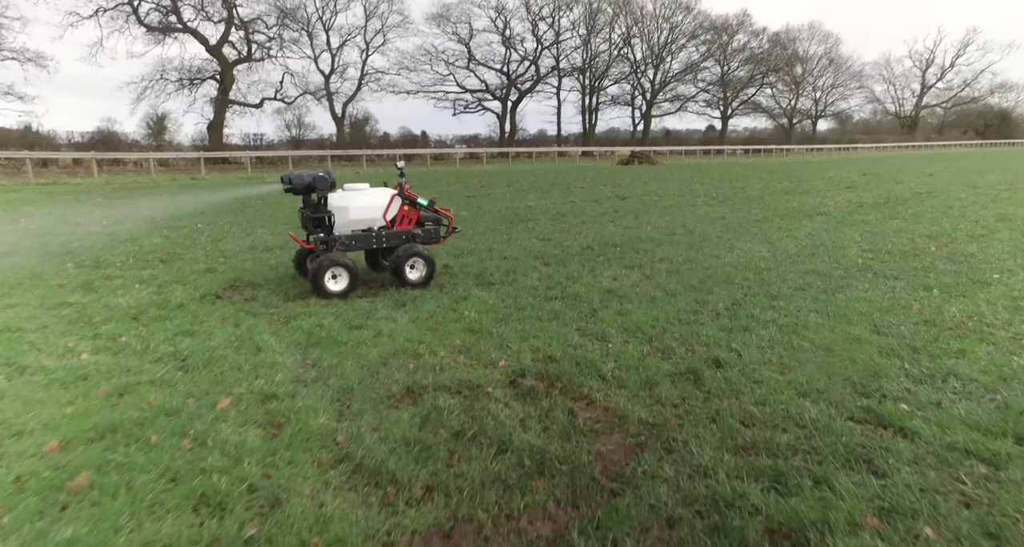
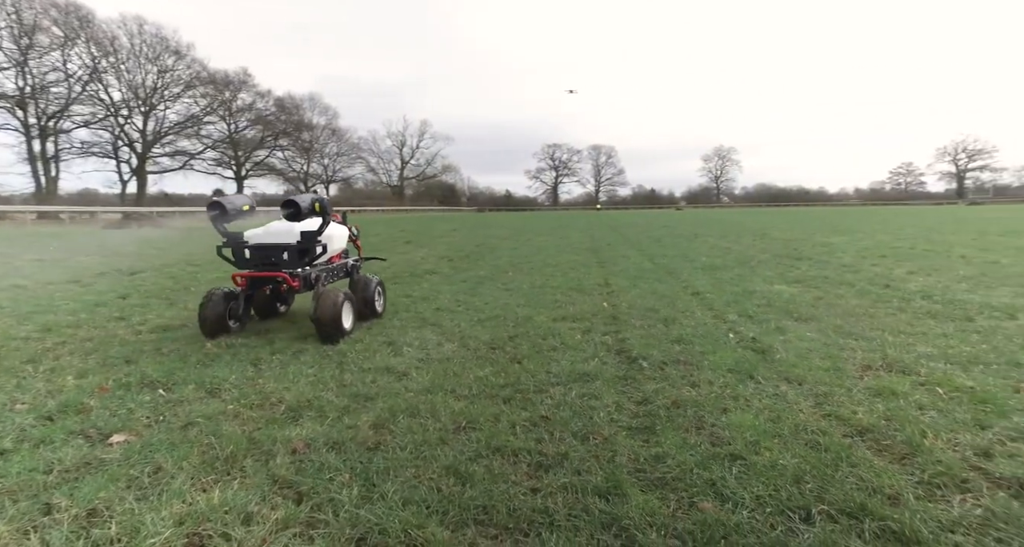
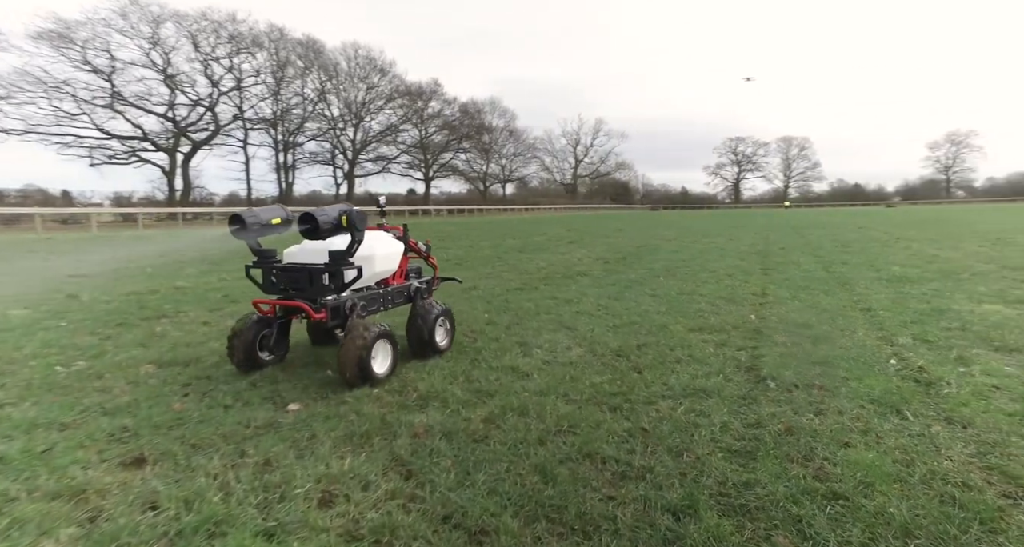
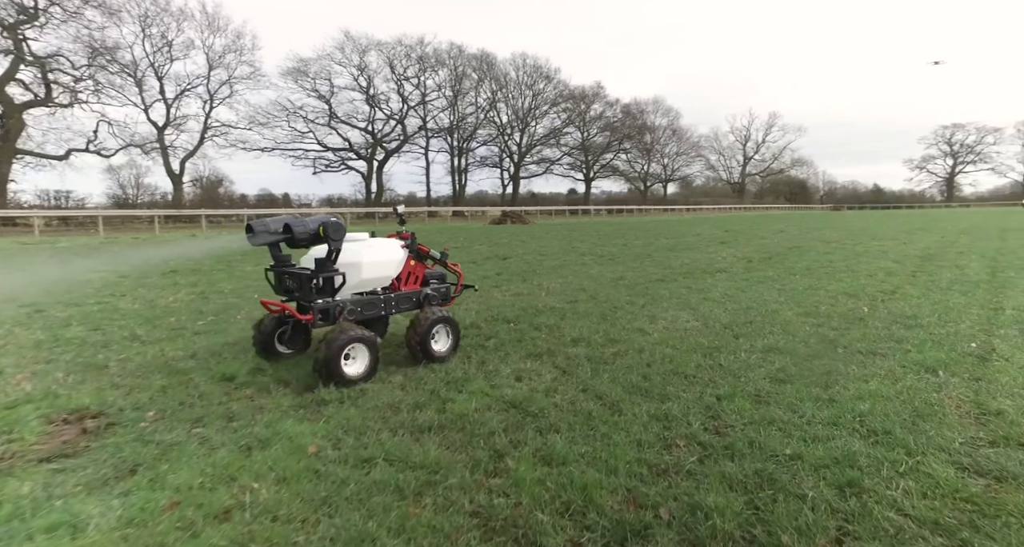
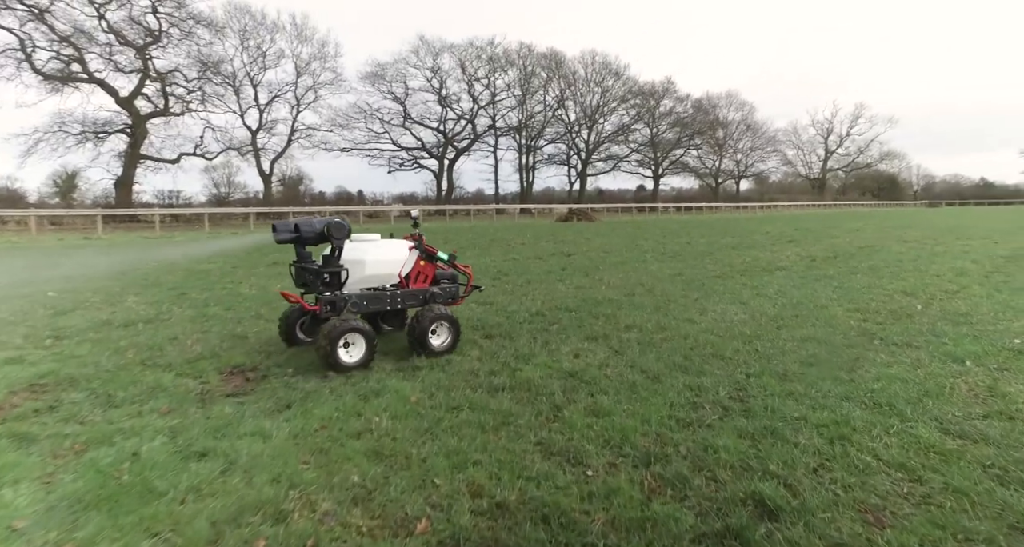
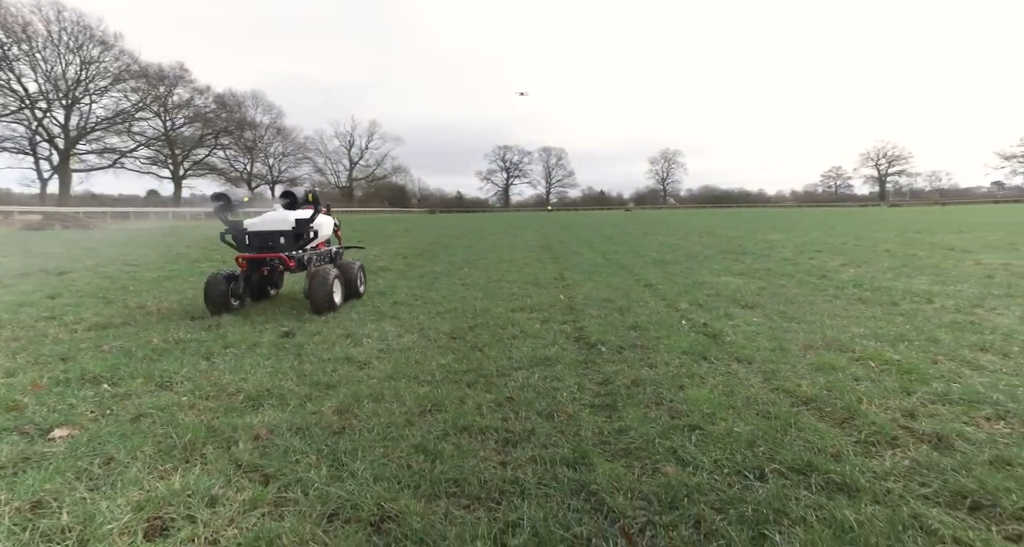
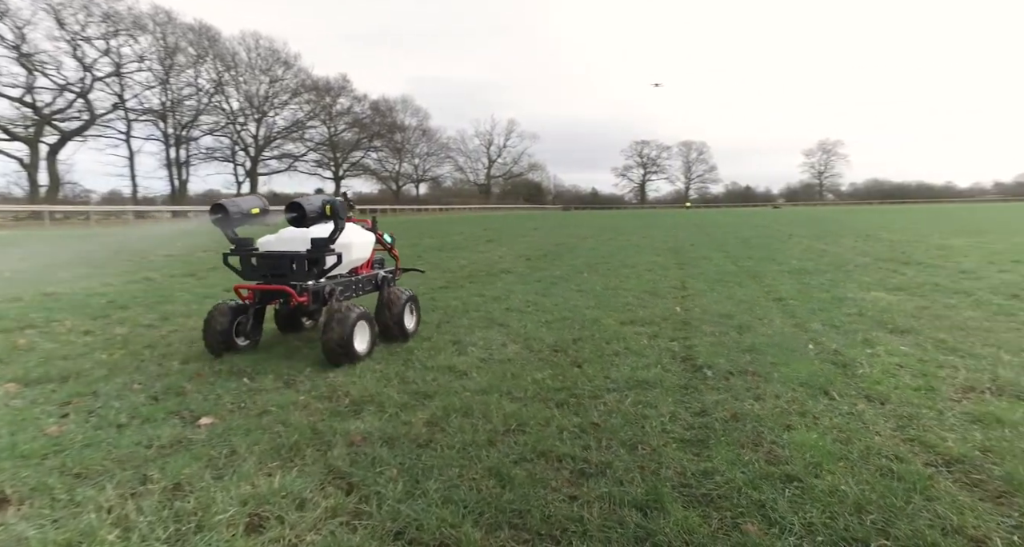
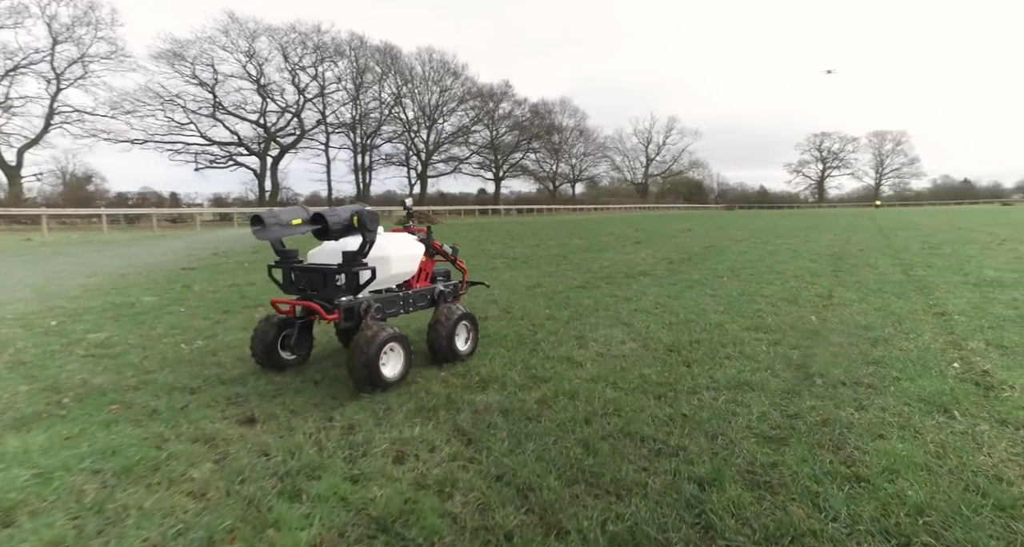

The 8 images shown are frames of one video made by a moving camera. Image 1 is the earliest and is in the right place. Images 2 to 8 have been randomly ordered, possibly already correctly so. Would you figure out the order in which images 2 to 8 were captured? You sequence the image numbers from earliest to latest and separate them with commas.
5, 4, 8, 3, 7, 2, 6
